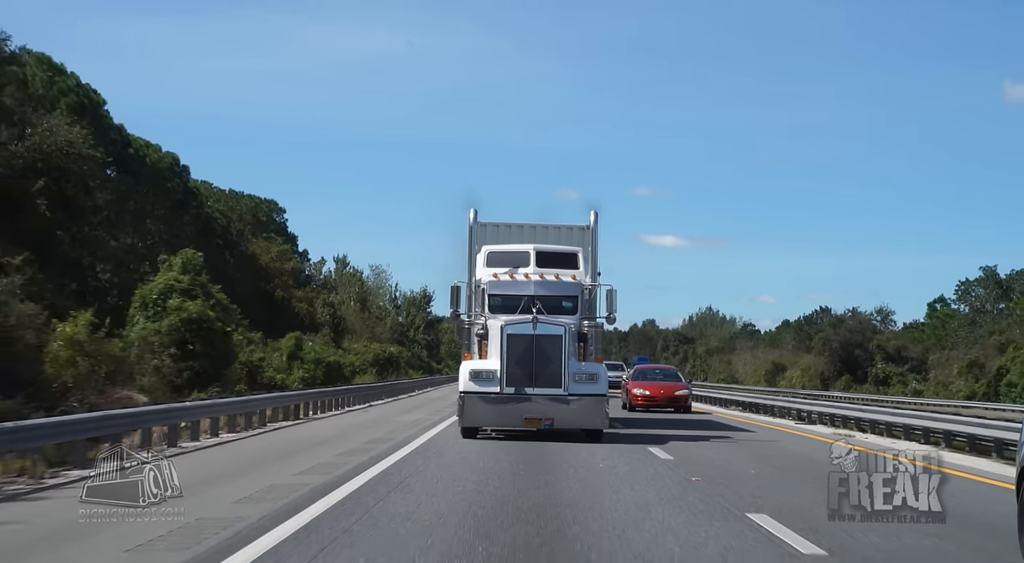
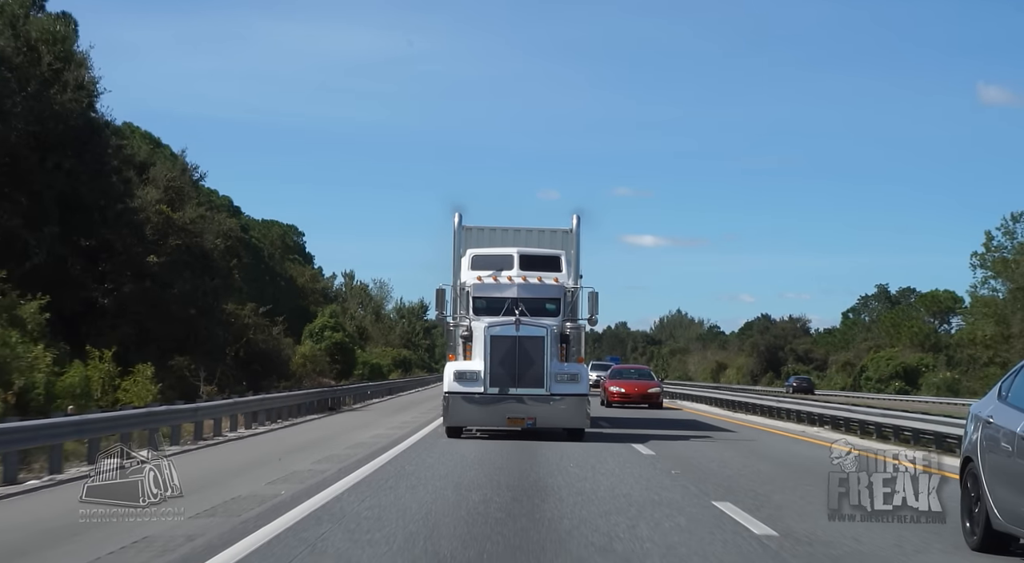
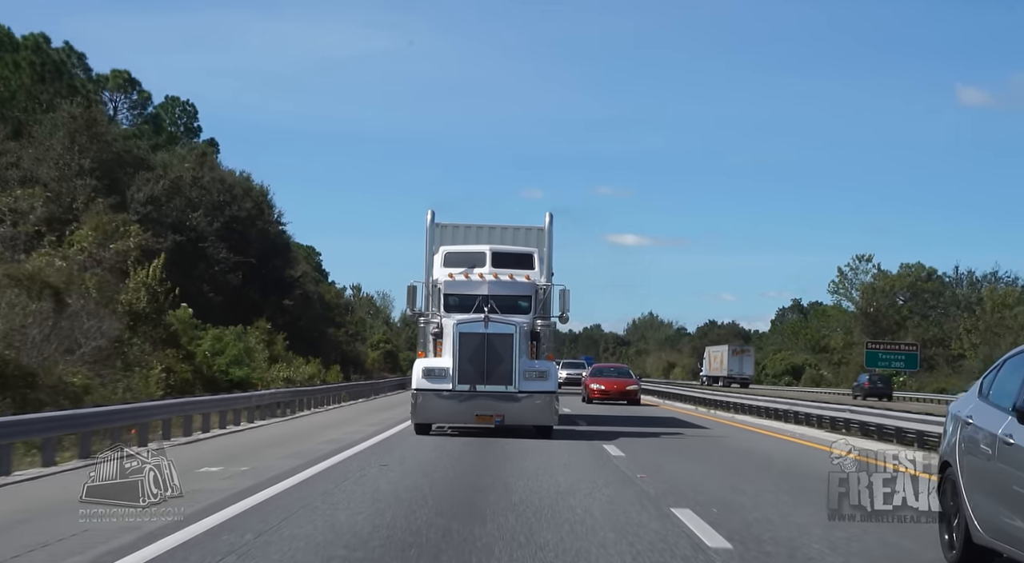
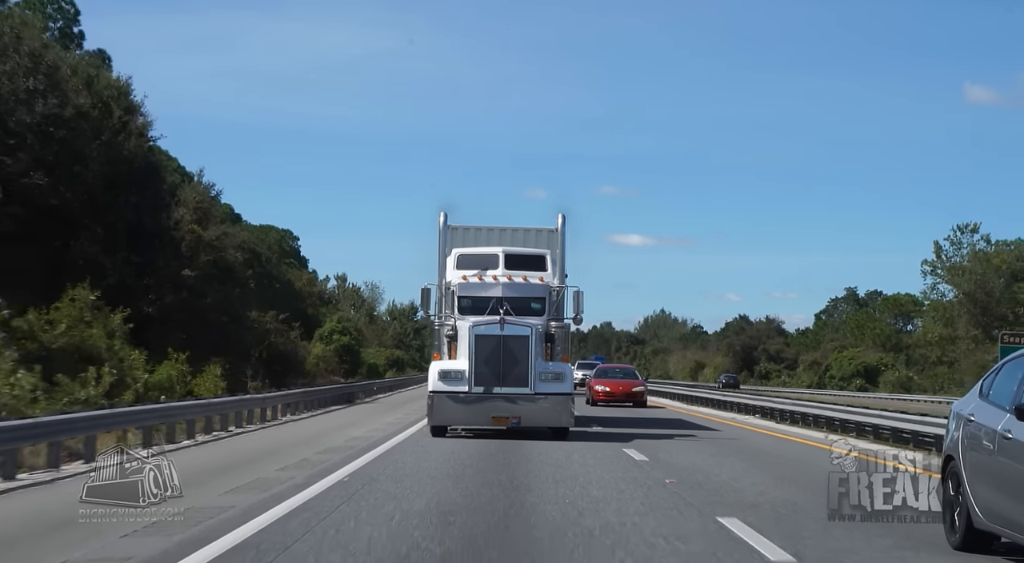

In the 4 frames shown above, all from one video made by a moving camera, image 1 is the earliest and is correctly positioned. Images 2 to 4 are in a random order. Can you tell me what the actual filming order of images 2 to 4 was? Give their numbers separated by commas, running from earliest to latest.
2, 4, 3
